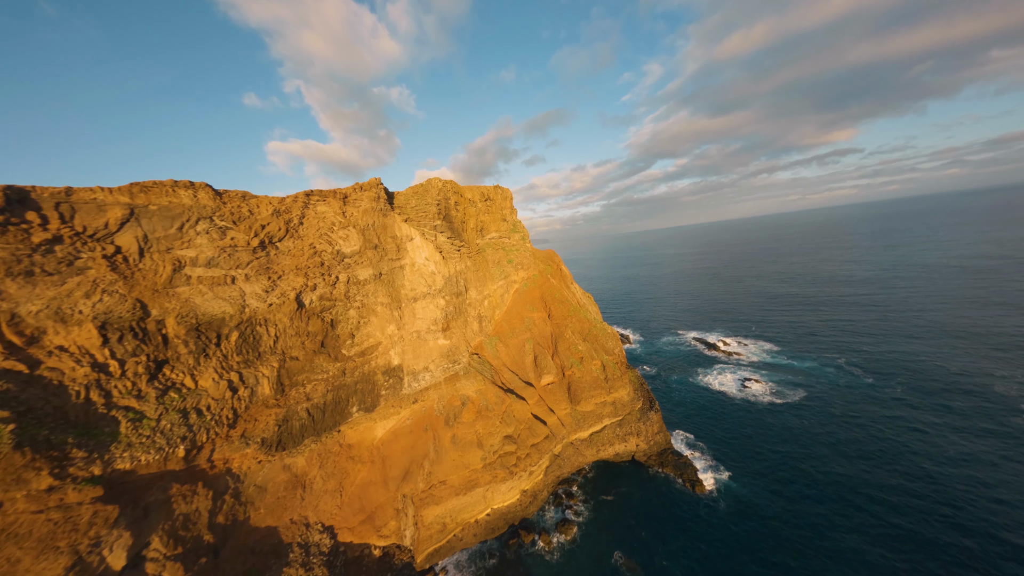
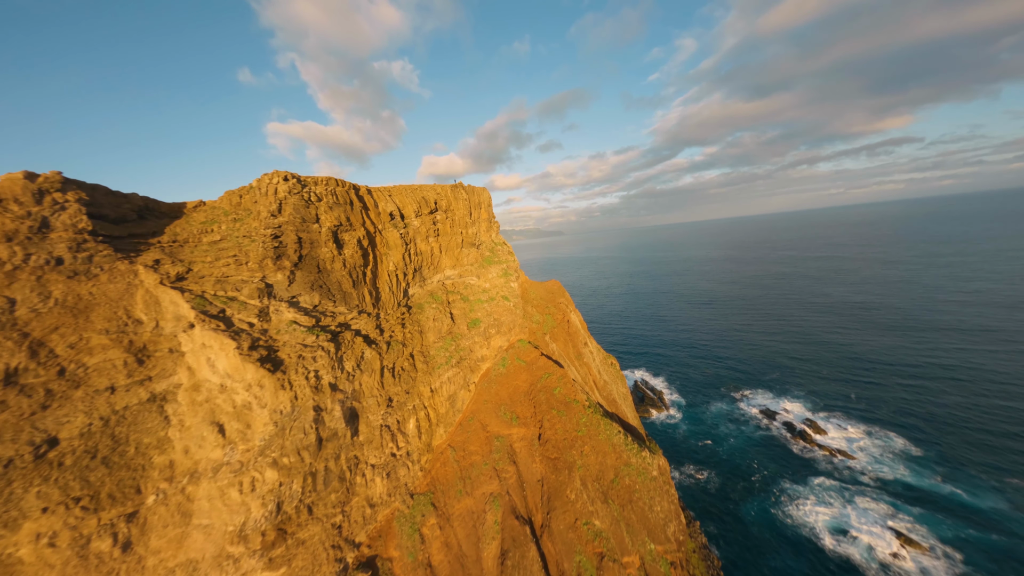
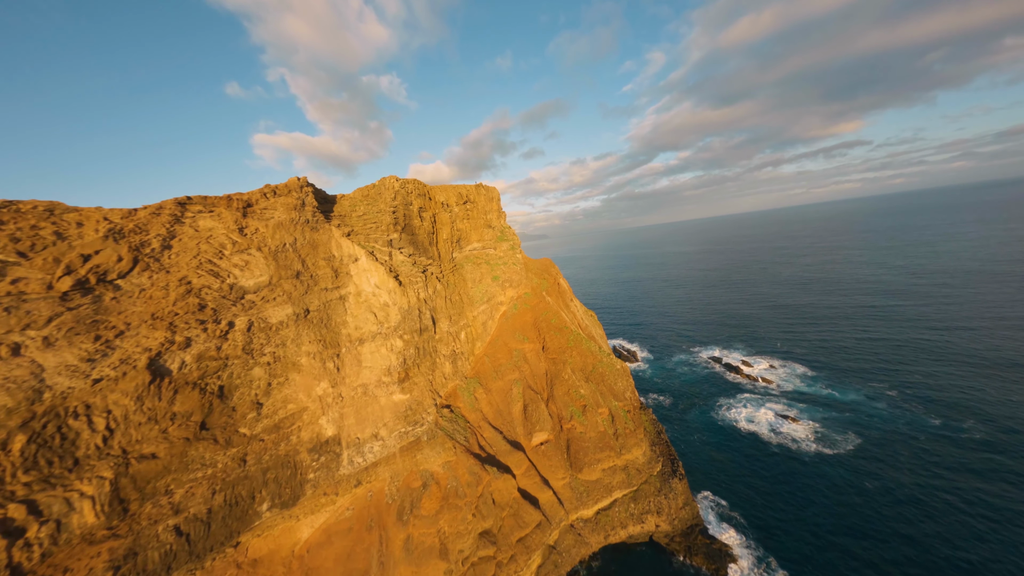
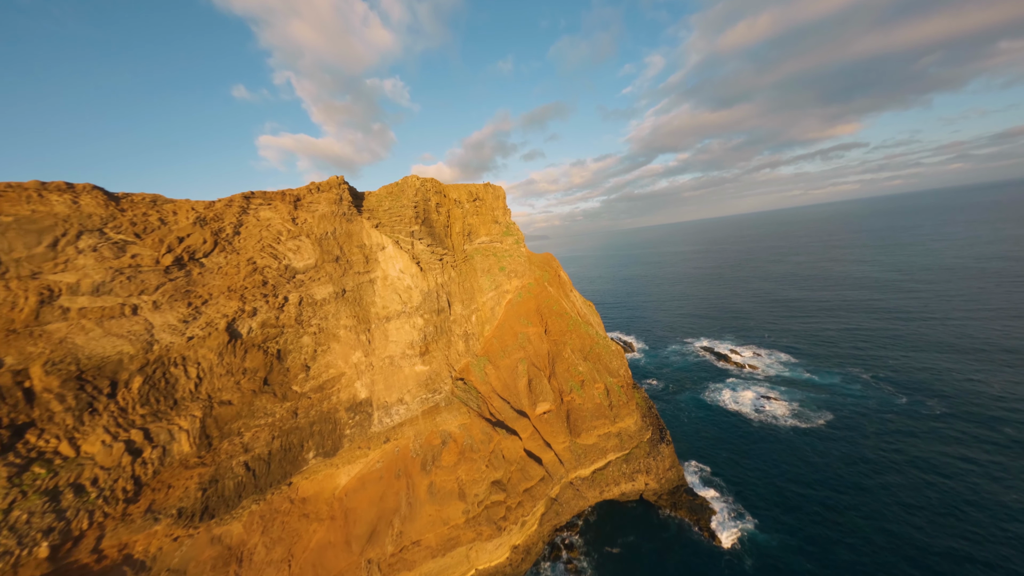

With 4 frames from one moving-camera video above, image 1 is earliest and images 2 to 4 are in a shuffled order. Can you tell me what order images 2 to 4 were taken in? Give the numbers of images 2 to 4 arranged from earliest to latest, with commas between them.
4, 3, 2
